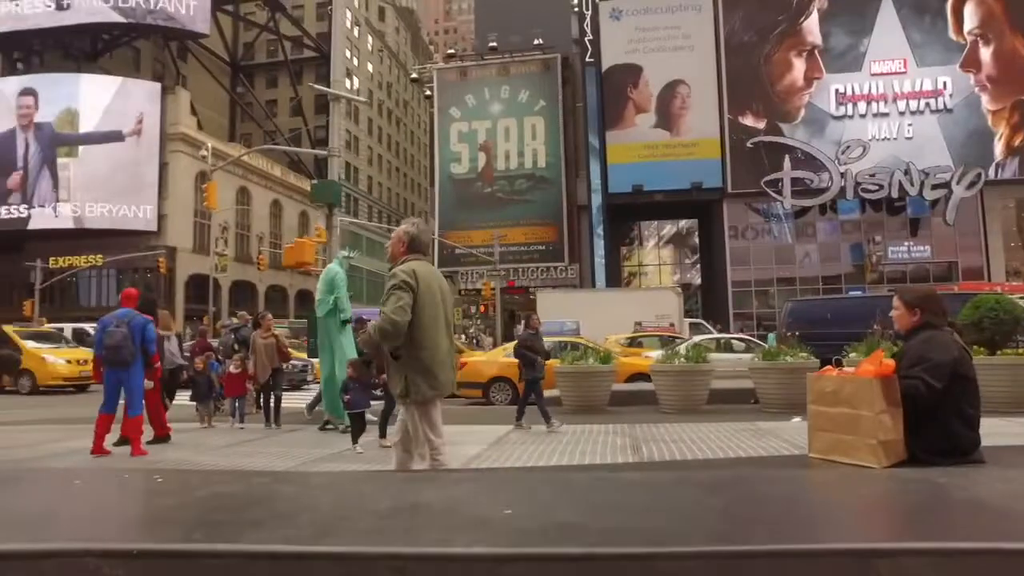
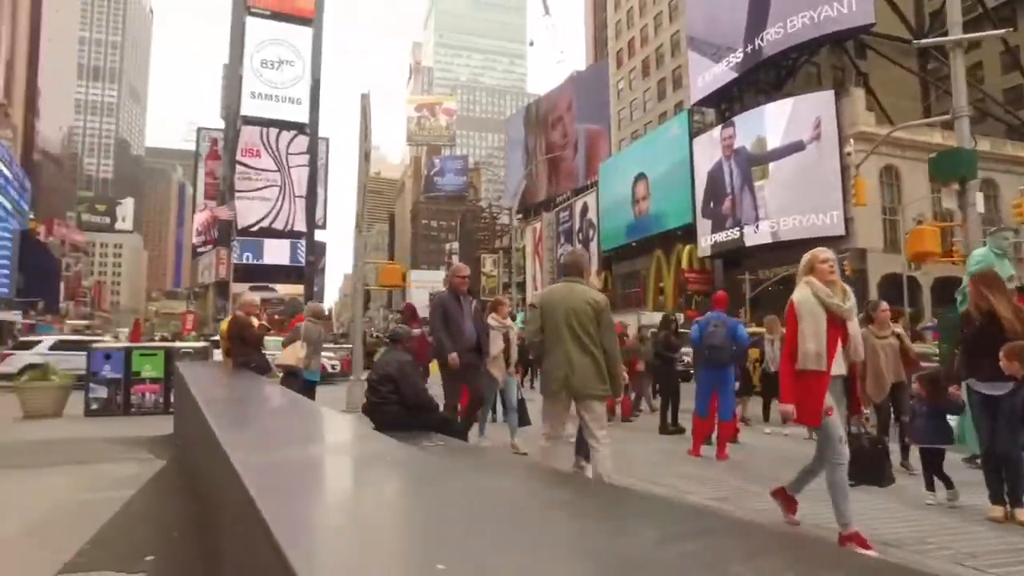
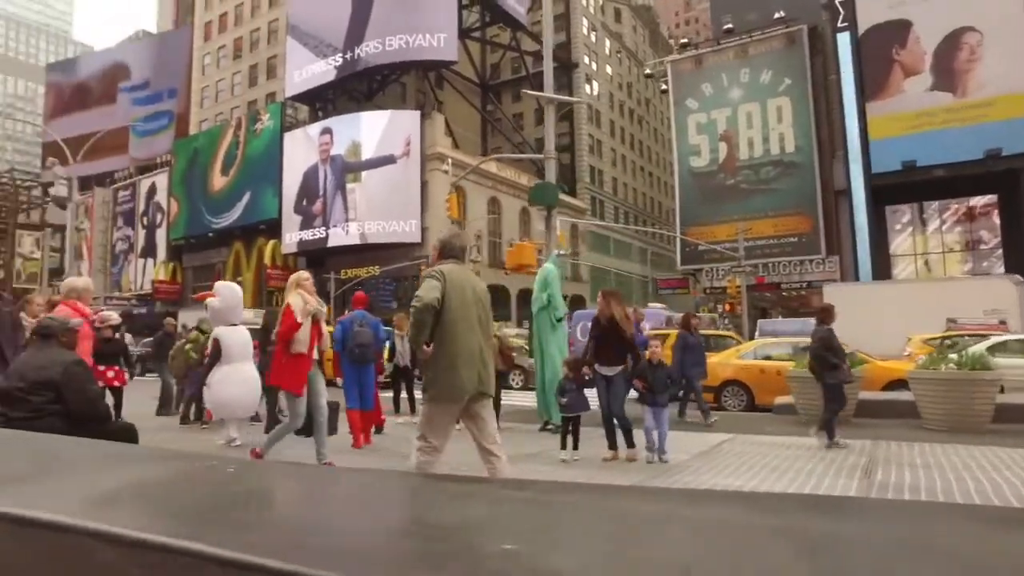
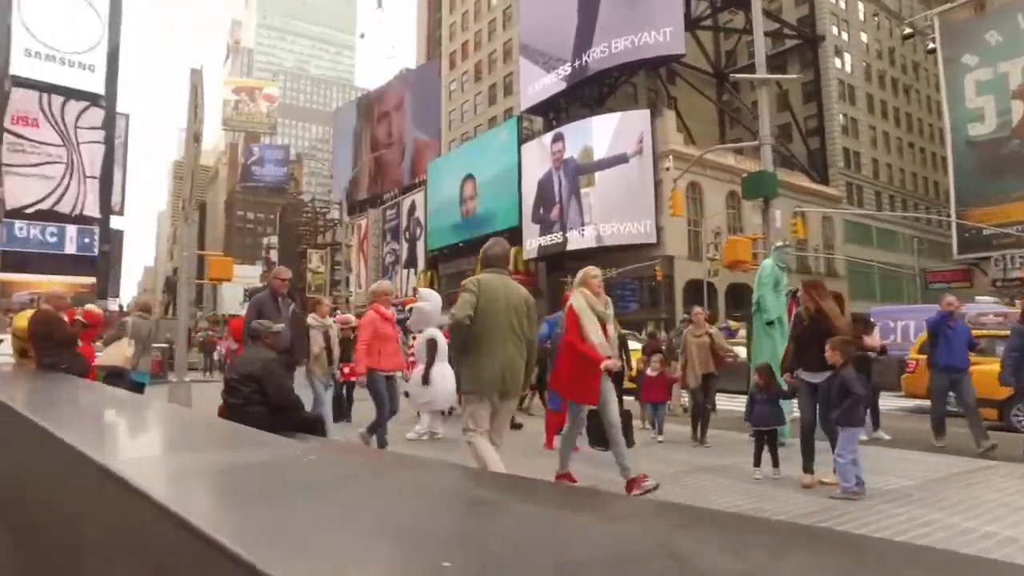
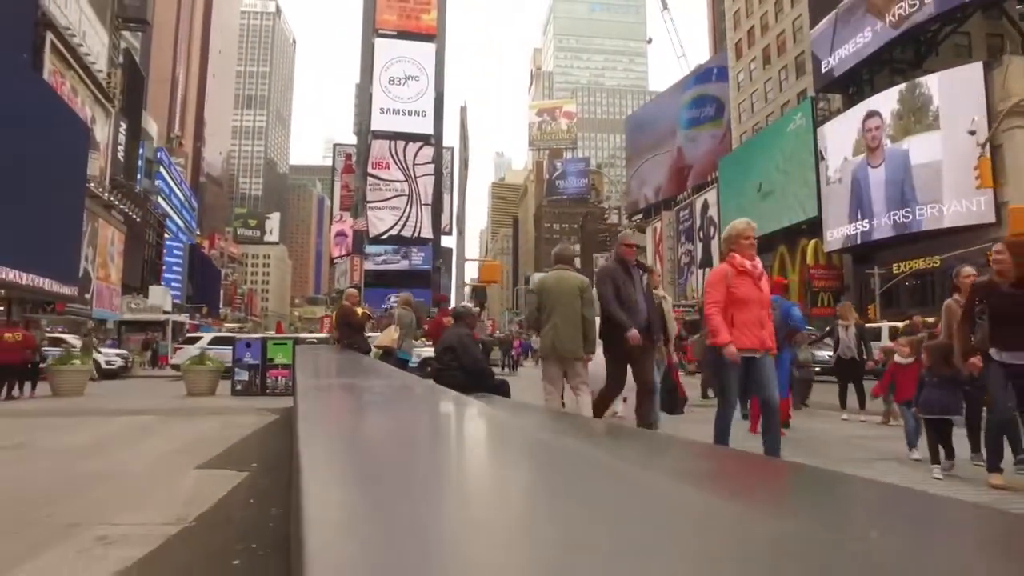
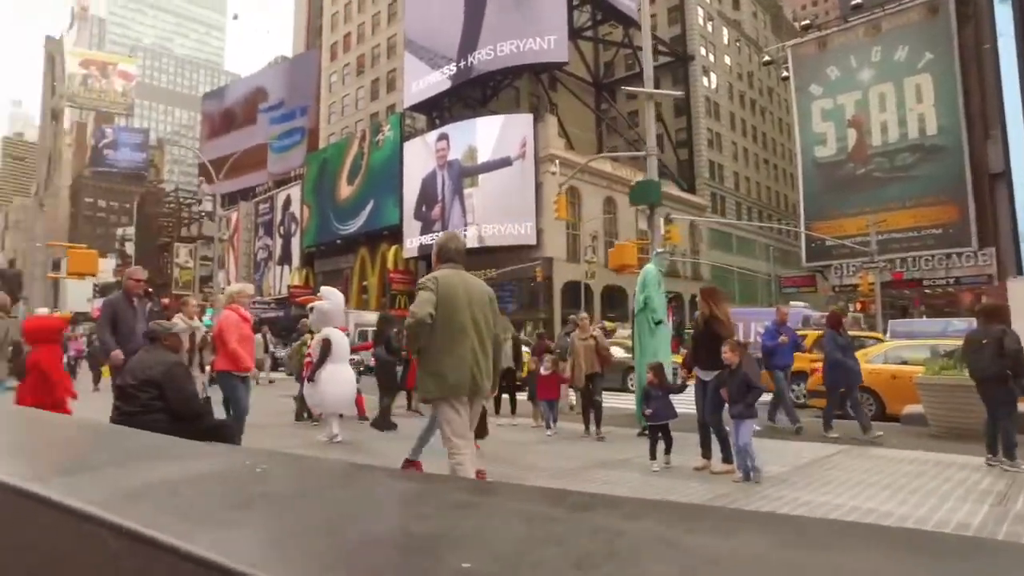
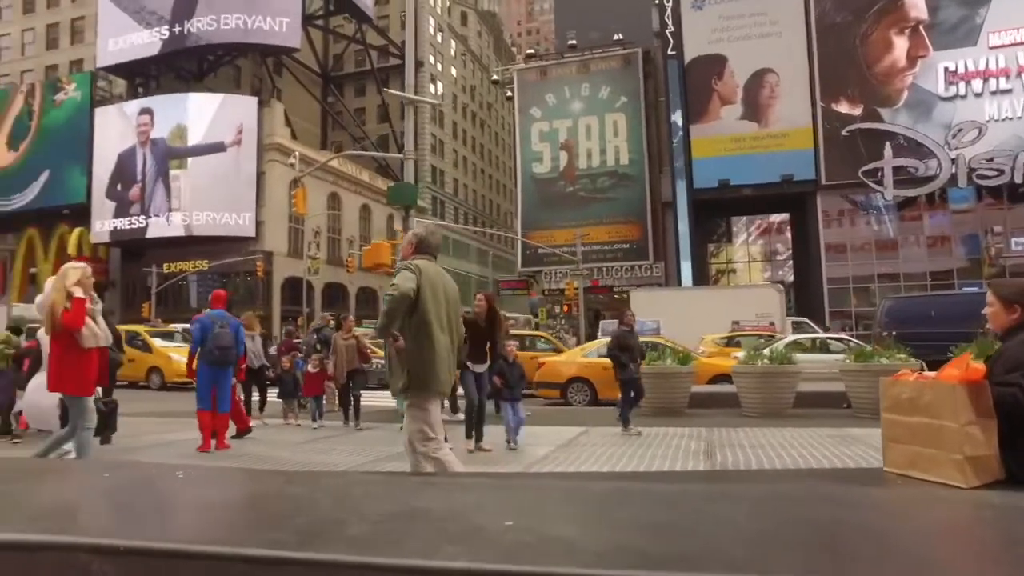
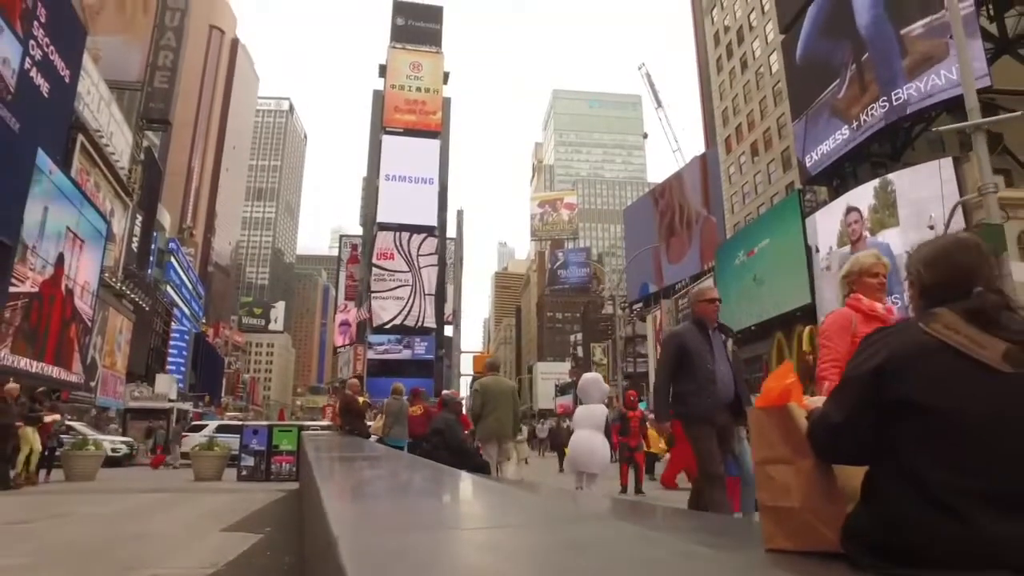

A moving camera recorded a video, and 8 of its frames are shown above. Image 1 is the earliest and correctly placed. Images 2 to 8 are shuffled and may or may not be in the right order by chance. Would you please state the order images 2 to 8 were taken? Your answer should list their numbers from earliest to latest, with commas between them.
7, 3, 6, 4, 2, 5, 8
